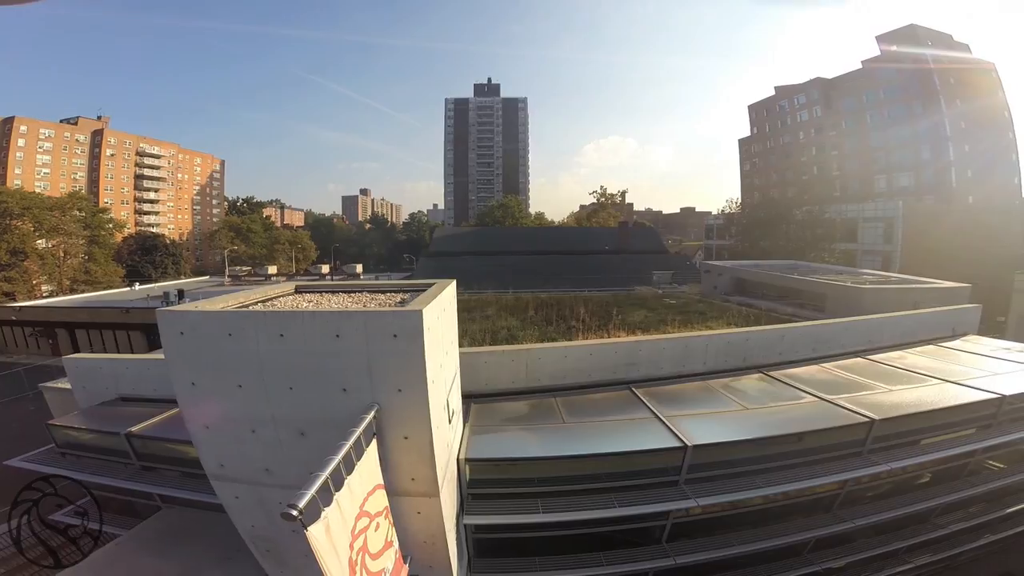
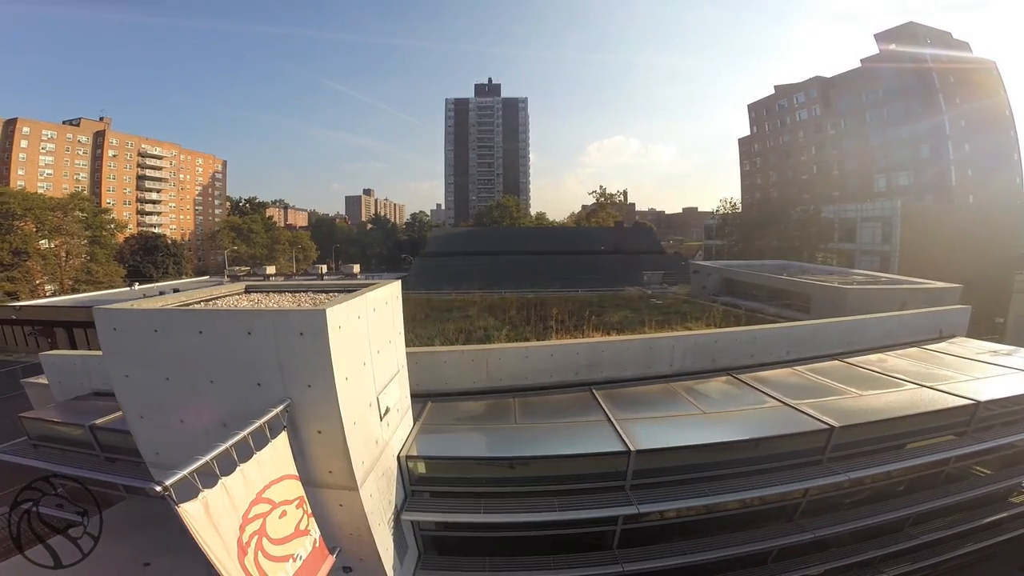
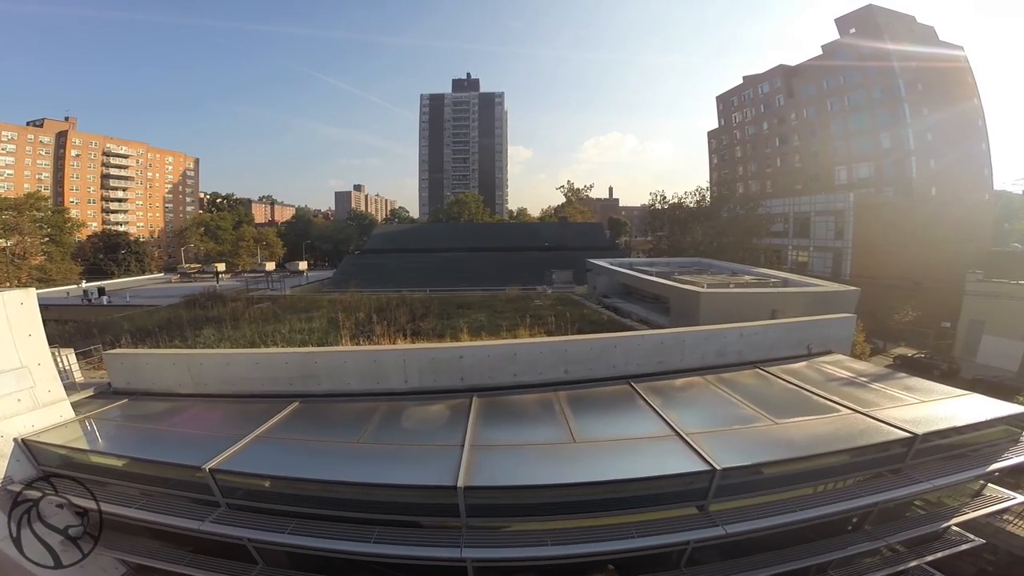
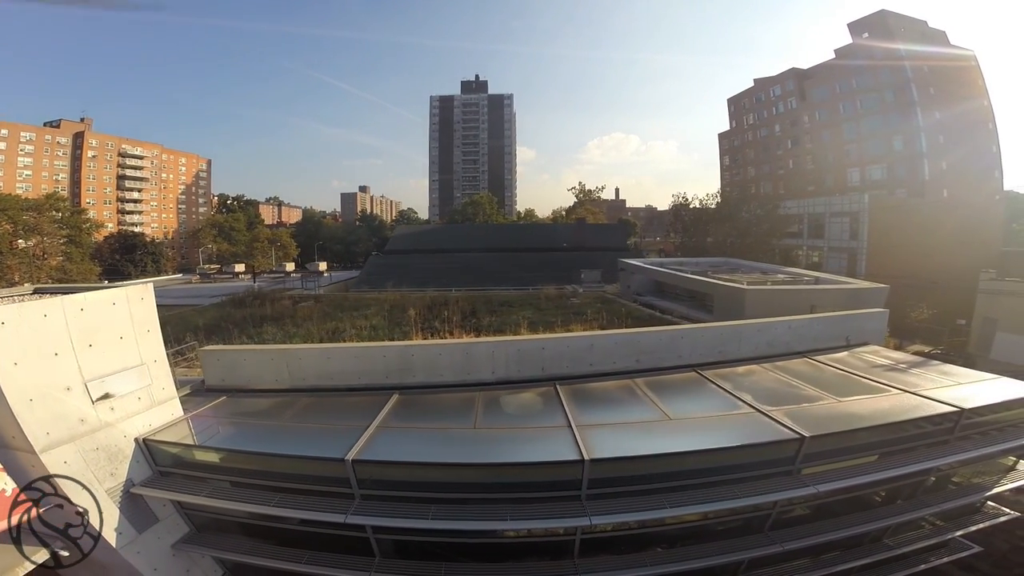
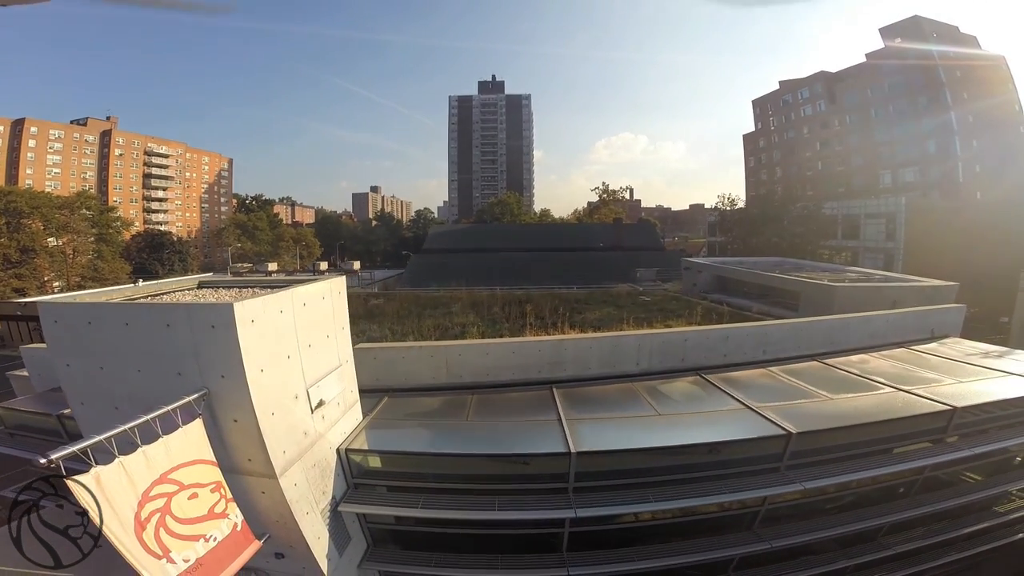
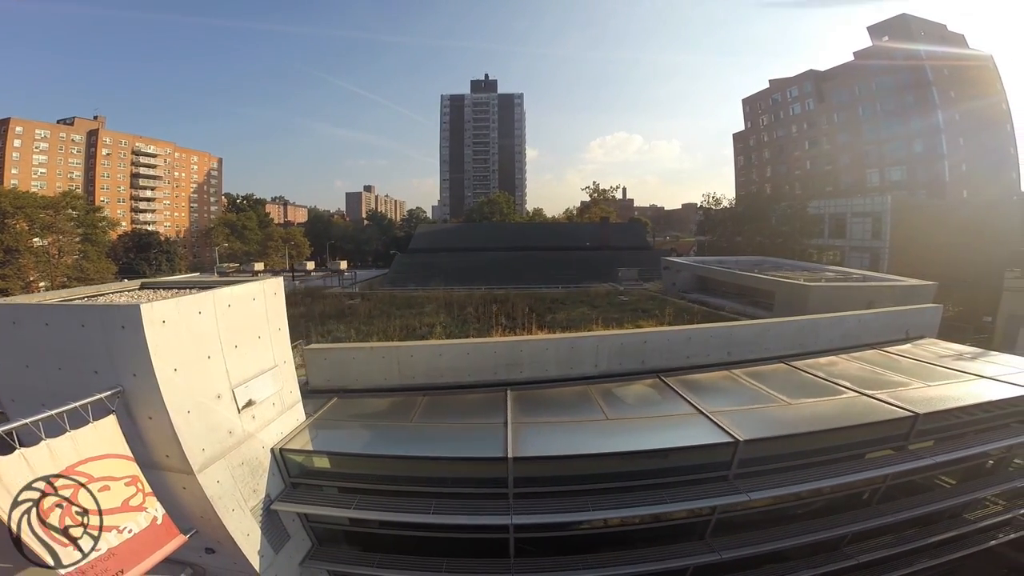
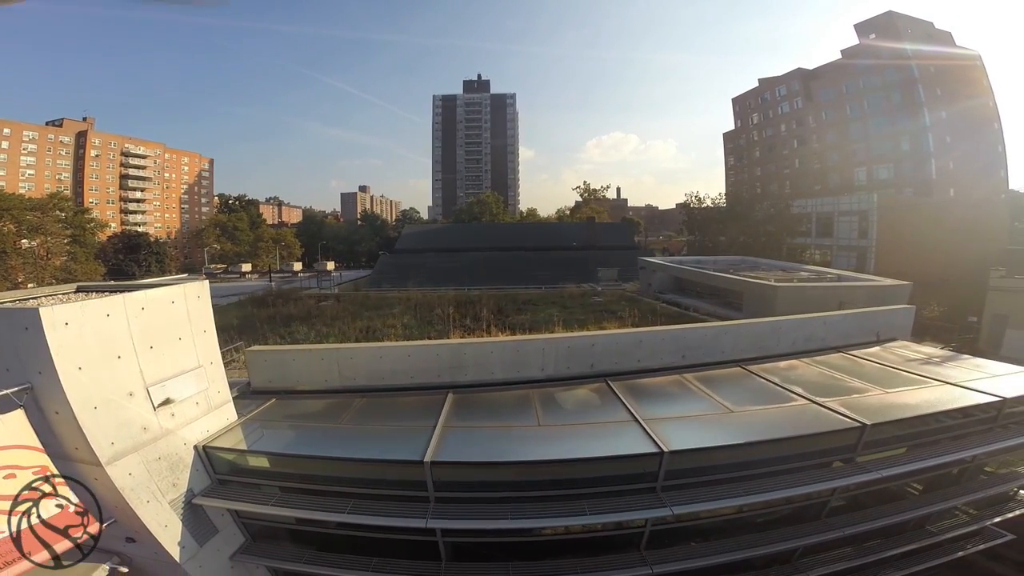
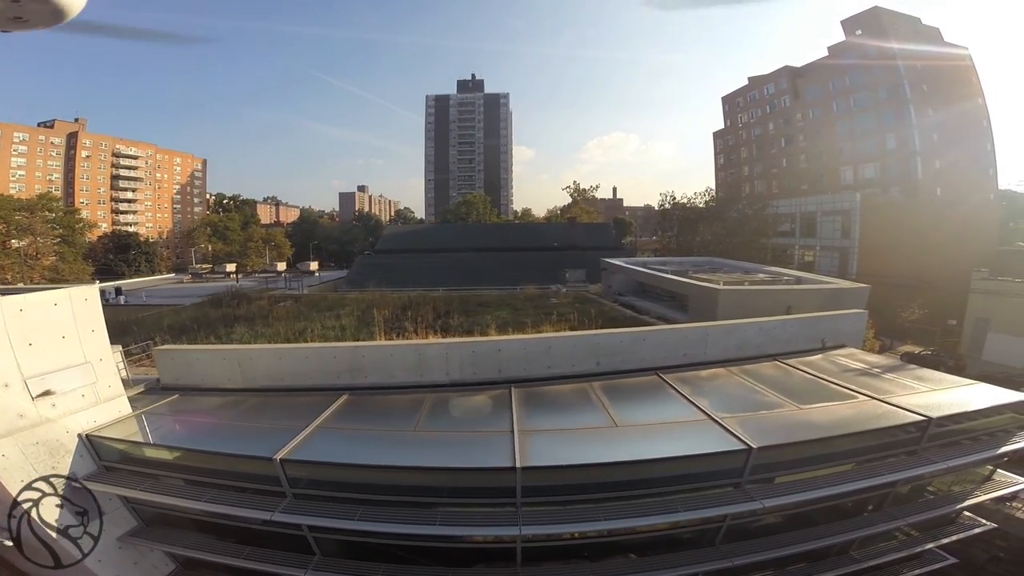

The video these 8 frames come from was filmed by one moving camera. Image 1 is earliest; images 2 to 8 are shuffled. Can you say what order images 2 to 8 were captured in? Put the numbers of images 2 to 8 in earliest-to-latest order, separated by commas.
2, 5, 6, 7, 4, 8, 3
